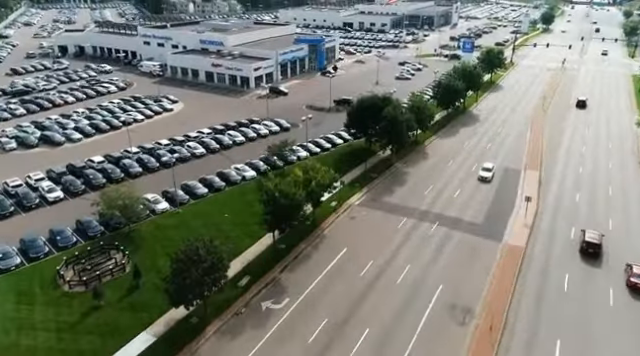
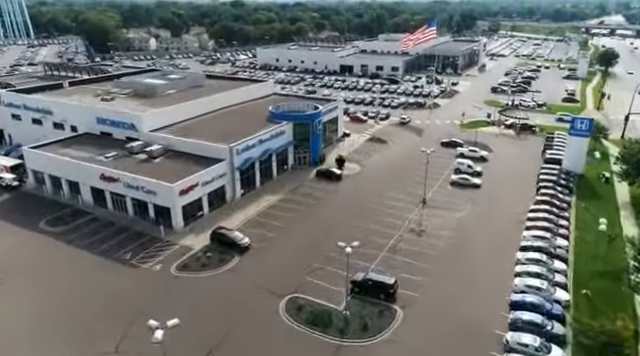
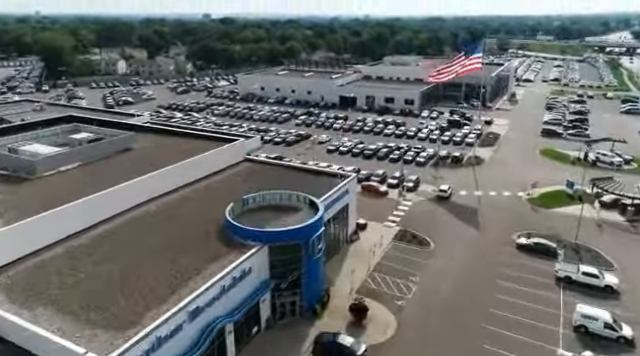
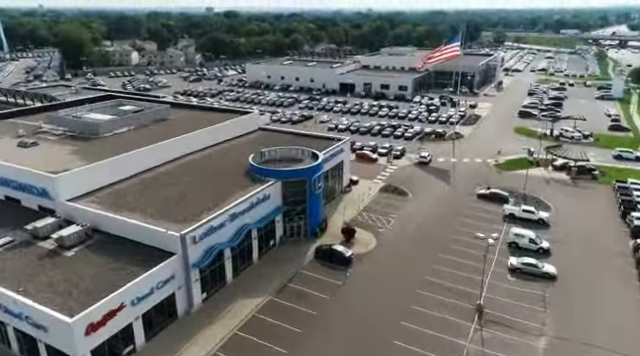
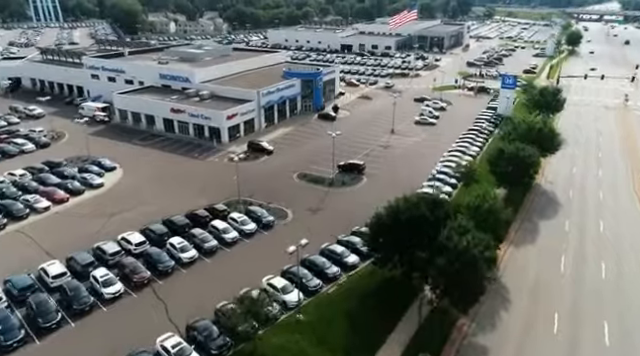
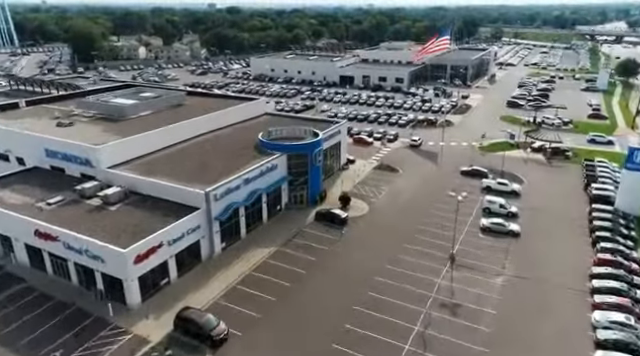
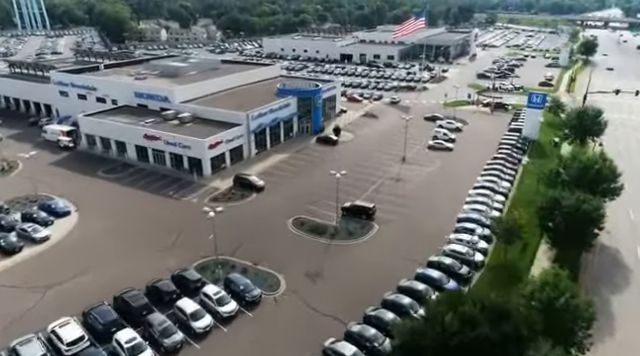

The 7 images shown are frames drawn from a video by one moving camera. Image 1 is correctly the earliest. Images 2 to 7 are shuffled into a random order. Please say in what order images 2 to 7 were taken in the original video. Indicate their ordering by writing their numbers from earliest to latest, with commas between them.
5, 7, 2, 6, 4, 3
